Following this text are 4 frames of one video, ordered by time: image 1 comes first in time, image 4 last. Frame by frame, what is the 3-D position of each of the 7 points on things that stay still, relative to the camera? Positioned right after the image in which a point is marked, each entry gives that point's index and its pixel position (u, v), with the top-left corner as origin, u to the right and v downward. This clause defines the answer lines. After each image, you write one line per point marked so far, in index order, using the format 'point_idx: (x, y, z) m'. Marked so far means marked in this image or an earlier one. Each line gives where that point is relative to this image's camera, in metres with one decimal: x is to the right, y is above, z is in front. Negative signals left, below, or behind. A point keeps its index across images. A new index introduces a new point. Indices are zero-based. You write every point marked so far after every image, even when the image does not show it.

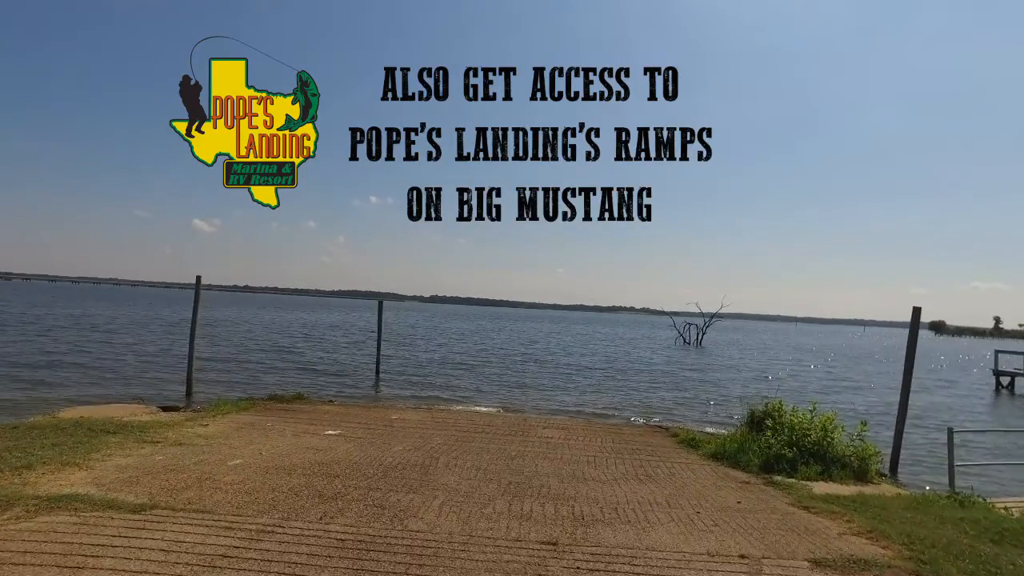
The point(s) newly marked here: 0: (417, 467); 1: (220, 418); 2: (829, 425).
0: (-1.3, -2.5, +8.3) m
1: (-5.6, -2.5, +11.6) m
2: (+5.2, -2.2, +10.1) m
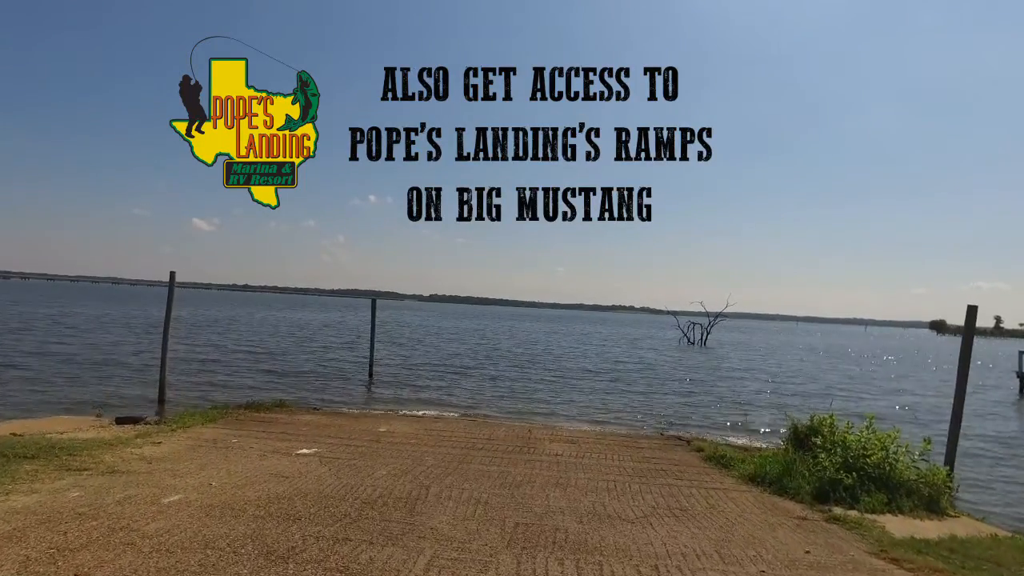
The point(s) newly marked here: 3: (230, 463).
0: (-1.2, -2.4, +6.7) m
1: (-5.5, -2.4, +10.1) m
2: (+5.3, -2.2, +8.5) m
3: (-3.8, -2.4, +8.1) m
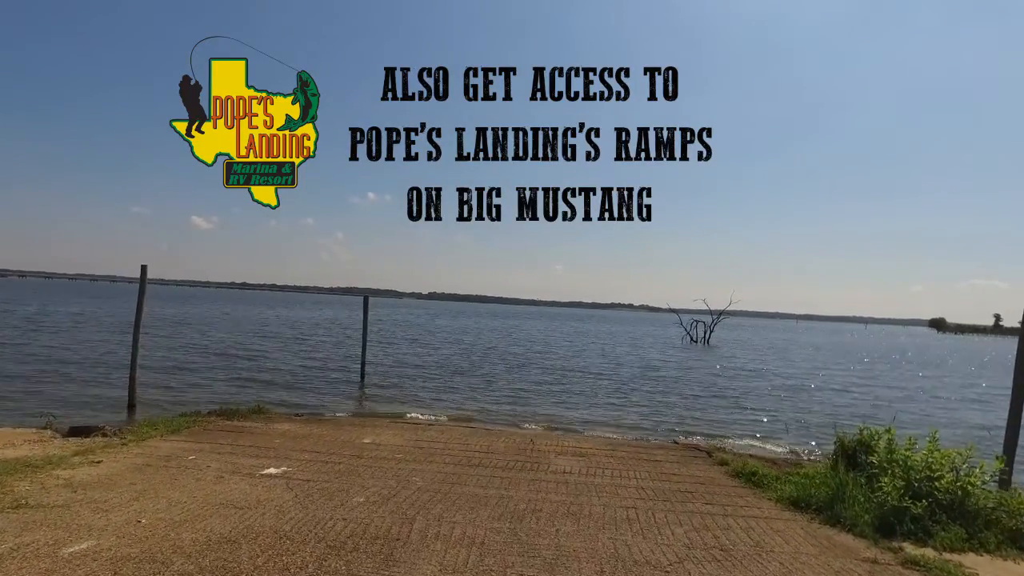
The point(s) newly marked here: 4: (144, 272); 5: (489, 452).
0: (-1.2, -2.3, +5.4) m
1: (-5.5, -2.3, +8.7) m
2: (+5.3, -2.1, +7.2) m
3: (-3.8, -2.3, +6.8) m
4: (-9.7, +0.4, +15.9) m
5: (-0.4, -2.8, +10.5) m
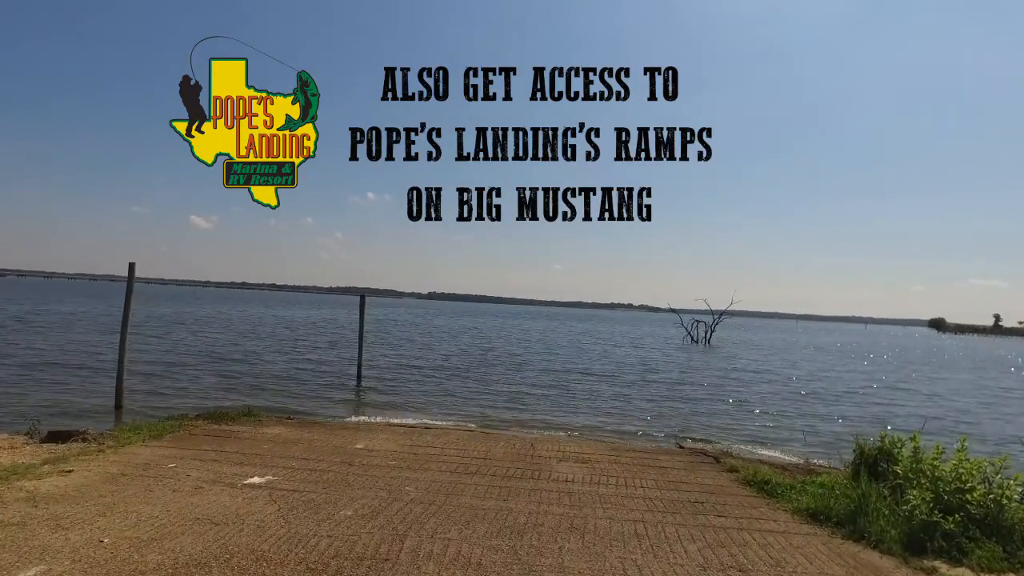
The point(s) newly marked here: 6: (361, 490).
0: (-1.2, -2.3, +4.9) m
1: (-5.5, -2.3, +8.2) m
2: (+5.3, -2.0, +6.7) m
3: (-3.8, -2.2, +6.3) m
4: (-9.7, +0.5, +15.4) m
5: (-0.4, -2.8, +10.0) m
6: (-1.9, -2.5, +7.5) m
